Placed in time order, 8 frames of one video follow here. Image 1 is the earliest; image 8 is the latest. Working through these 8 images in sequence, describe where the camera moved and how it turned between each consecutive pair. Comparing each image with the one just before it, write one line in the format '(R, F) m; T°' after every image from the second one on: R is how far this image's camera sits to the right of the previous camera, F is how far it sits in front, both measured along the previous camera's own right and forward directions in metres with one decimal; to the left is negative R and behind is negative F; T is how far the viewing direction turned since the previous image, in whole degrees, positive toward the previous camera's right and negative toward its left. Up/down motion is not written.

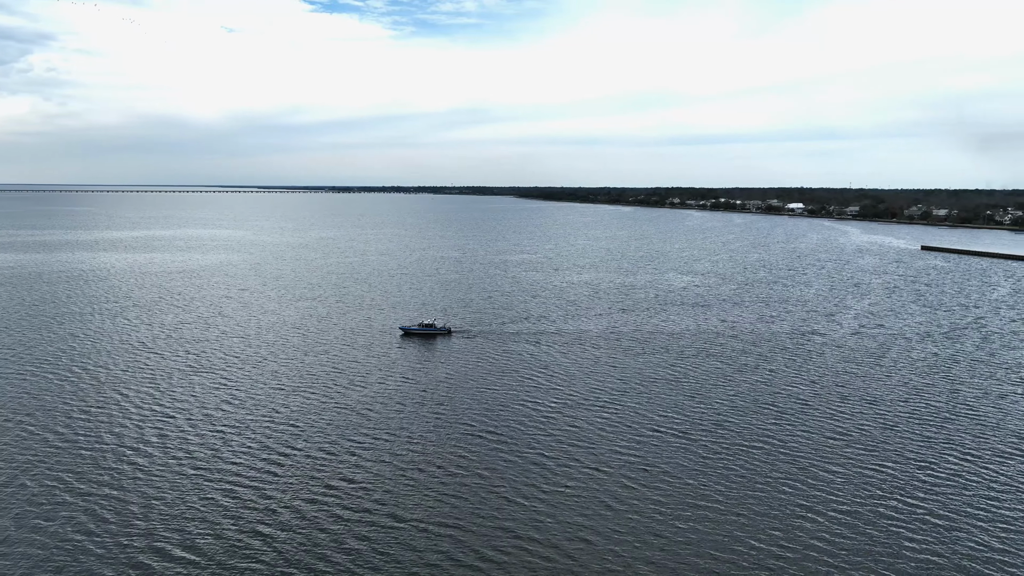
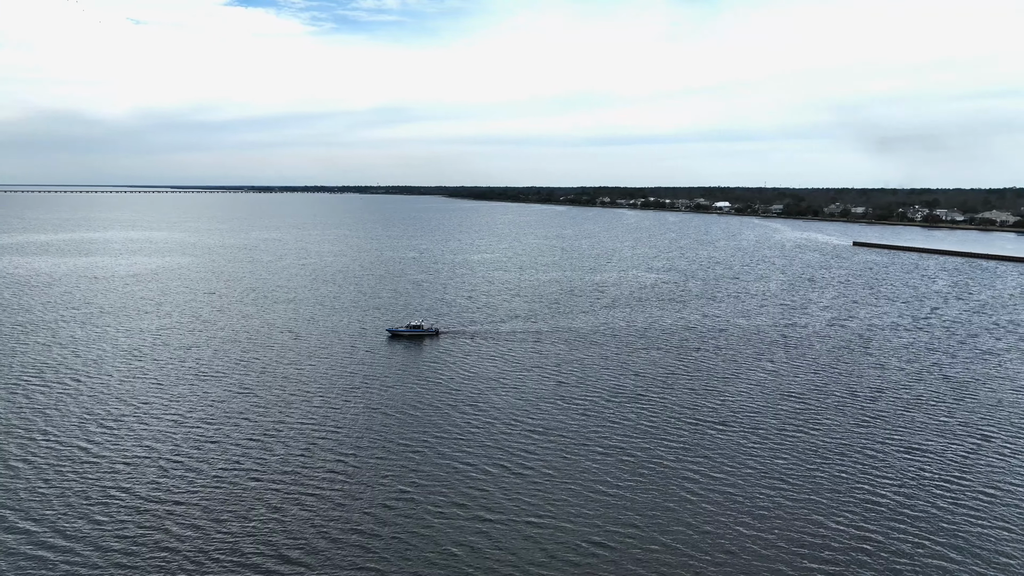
(-3.1, -0.1) m; +6°
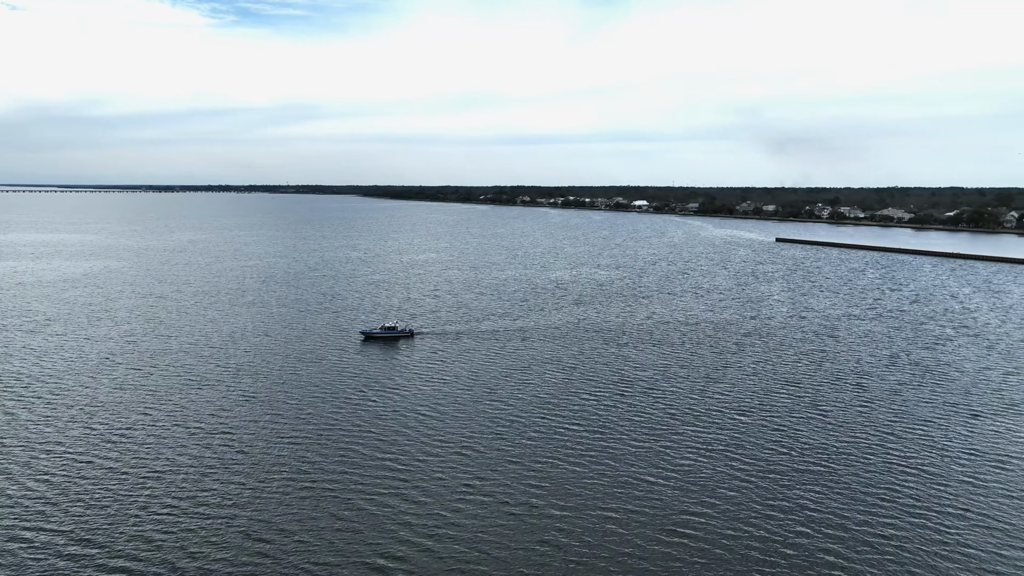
(-3.0, -0.1) m; +7°
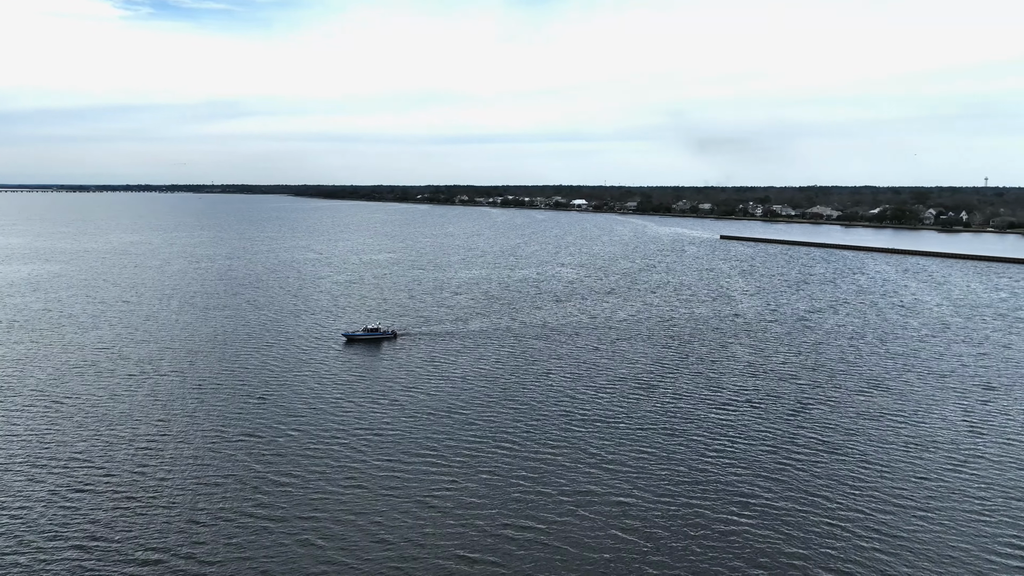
(-2.5, -0.1) m; +5°
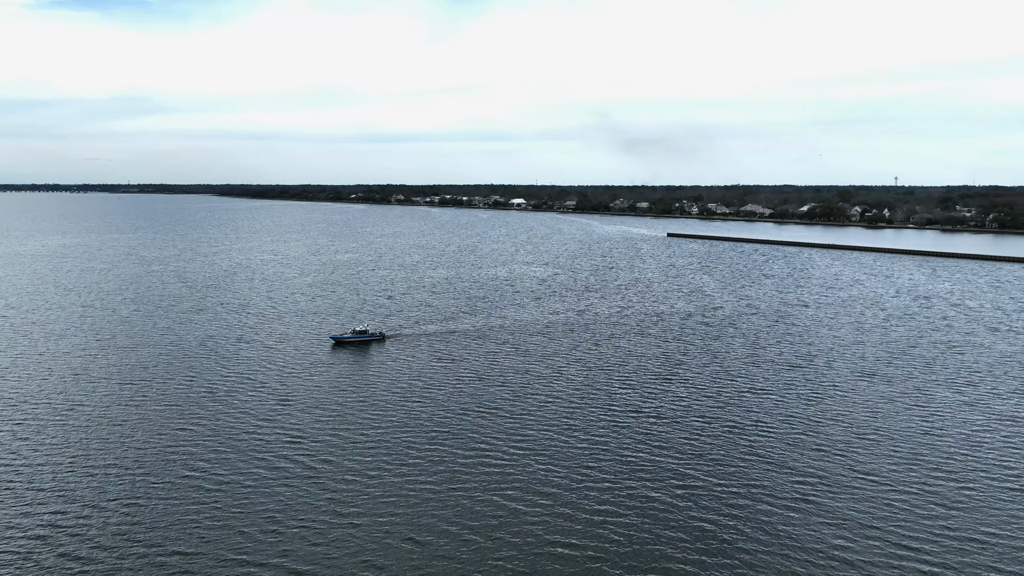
(-2.8, -0.2) m; +6°
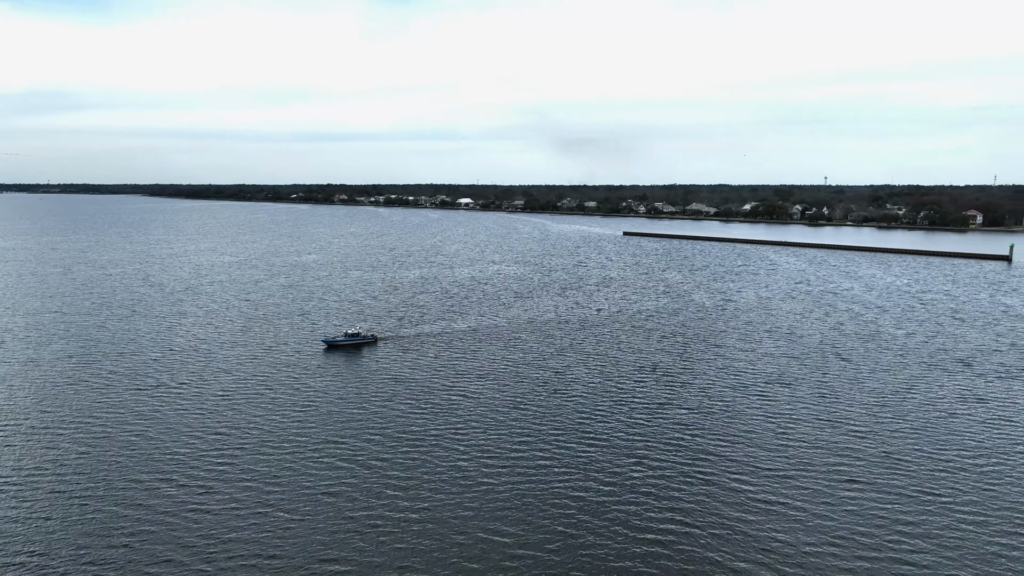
(-2.5, -0.2) m; +5°
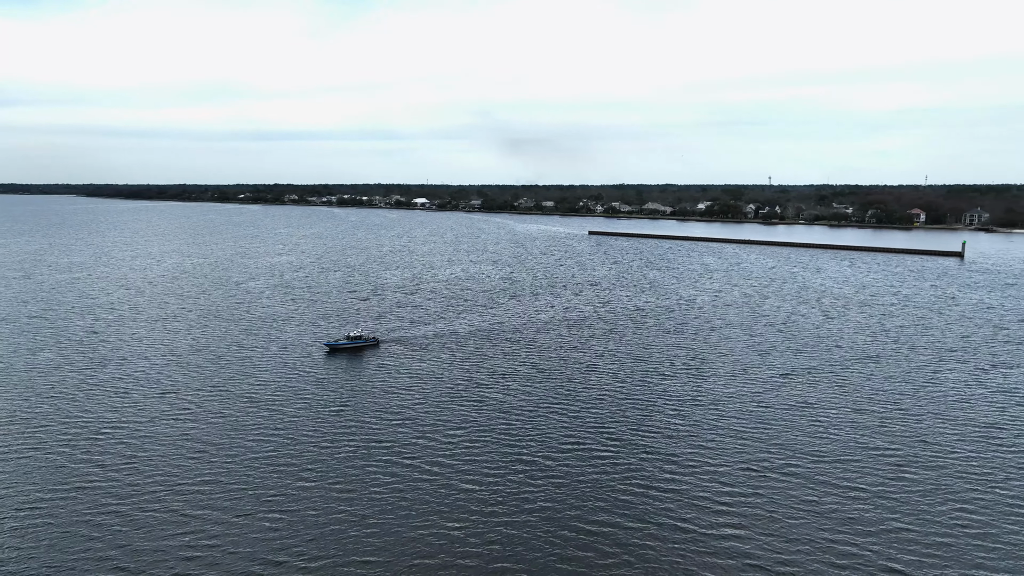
(-2.5, -0.2) m; +4°
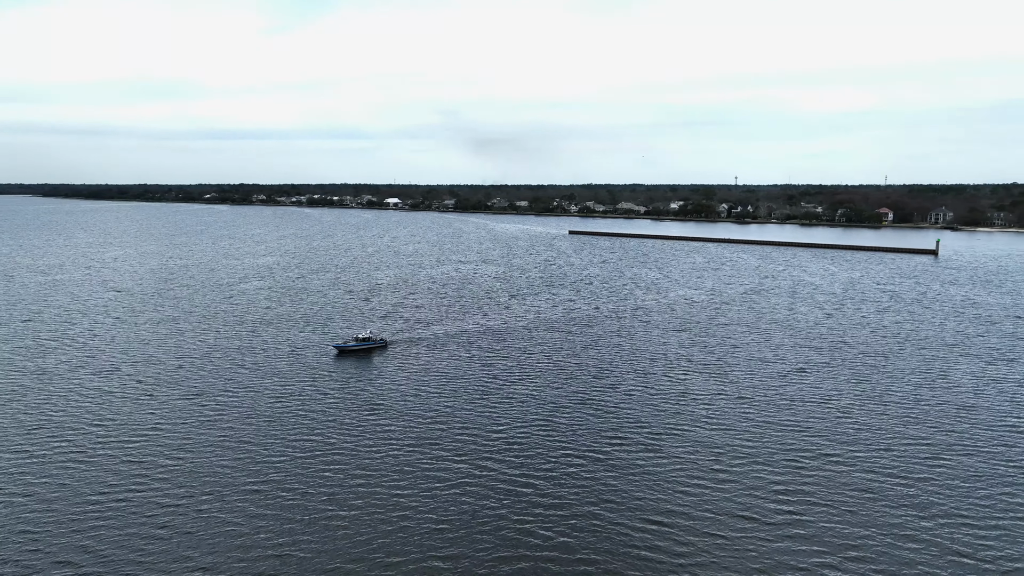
(-1.9, -0.2) m; +3°
